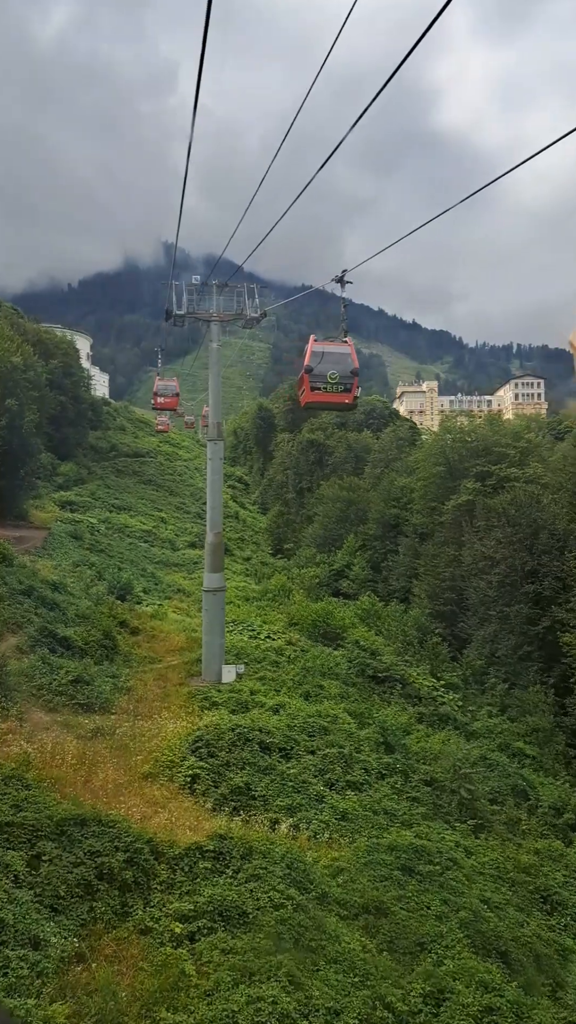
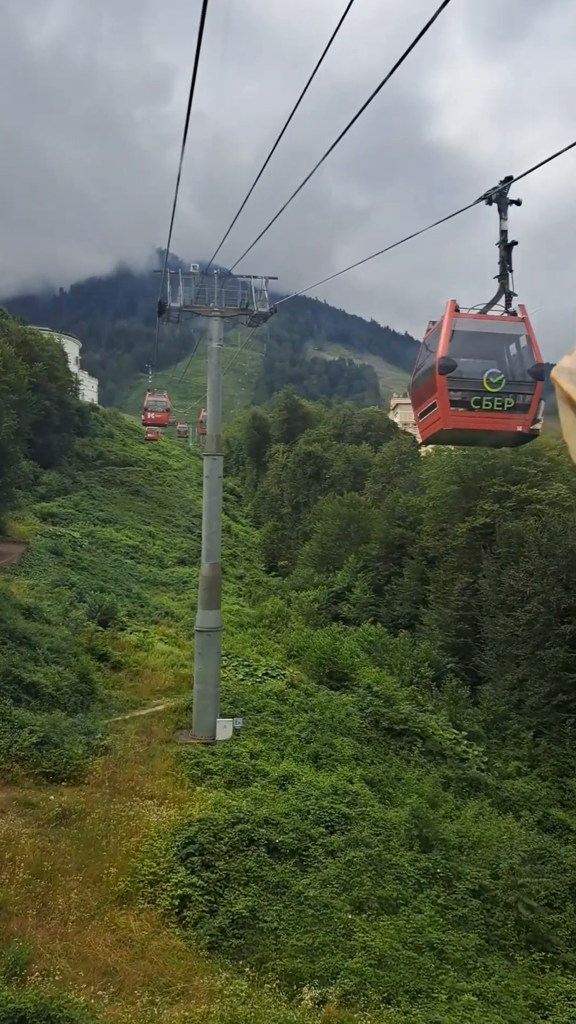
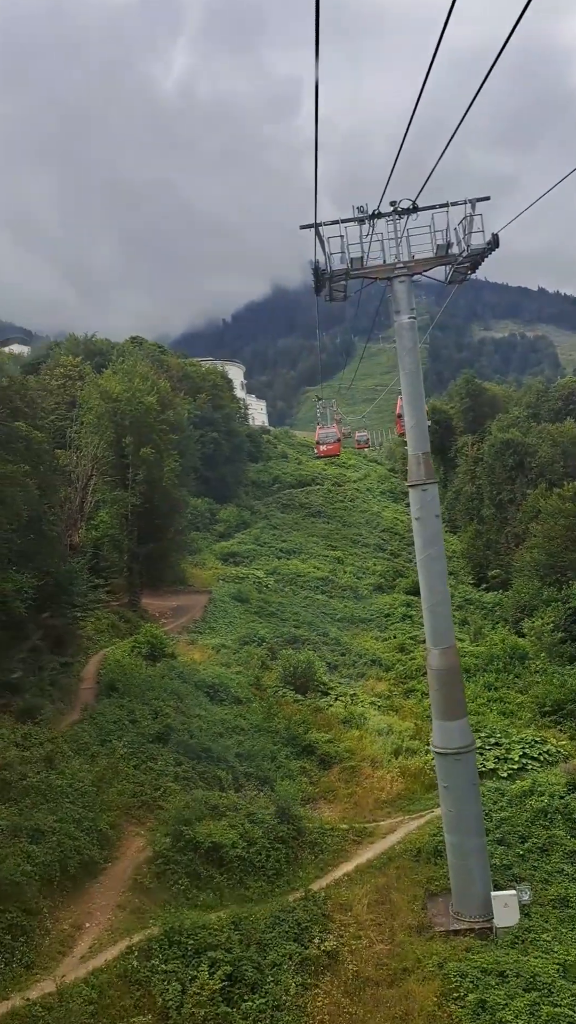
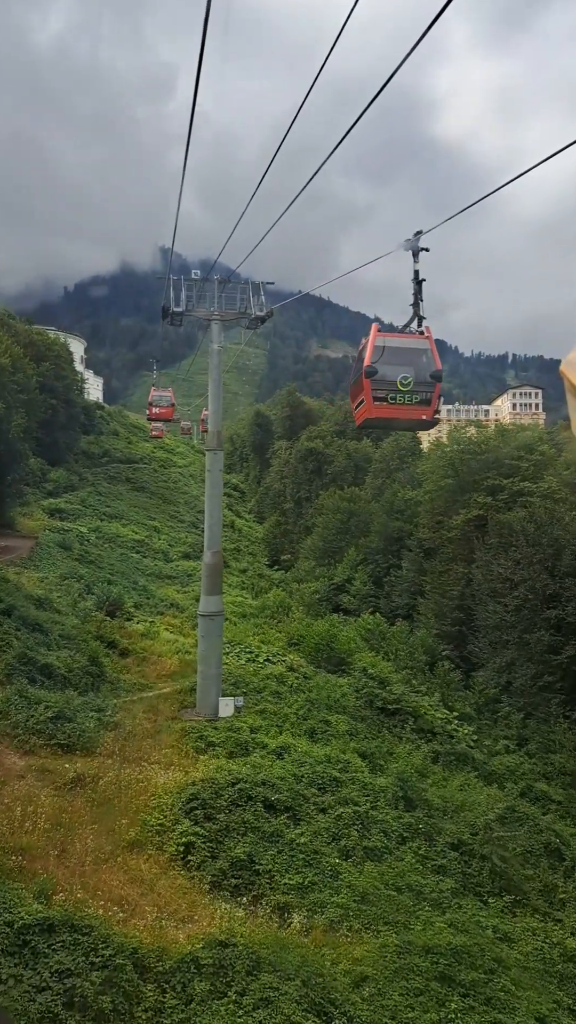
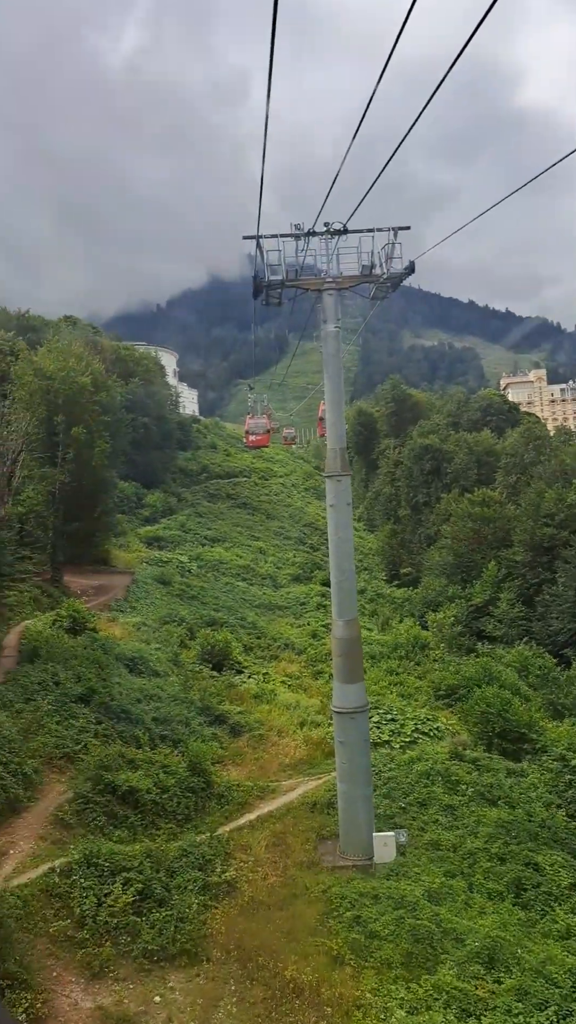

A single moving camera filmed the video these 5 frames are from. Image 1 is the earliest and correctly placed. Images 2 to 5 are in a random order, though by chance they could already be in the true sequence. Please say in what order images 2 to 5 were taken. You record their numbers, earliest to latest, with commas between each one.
4, 2, 5, 3
